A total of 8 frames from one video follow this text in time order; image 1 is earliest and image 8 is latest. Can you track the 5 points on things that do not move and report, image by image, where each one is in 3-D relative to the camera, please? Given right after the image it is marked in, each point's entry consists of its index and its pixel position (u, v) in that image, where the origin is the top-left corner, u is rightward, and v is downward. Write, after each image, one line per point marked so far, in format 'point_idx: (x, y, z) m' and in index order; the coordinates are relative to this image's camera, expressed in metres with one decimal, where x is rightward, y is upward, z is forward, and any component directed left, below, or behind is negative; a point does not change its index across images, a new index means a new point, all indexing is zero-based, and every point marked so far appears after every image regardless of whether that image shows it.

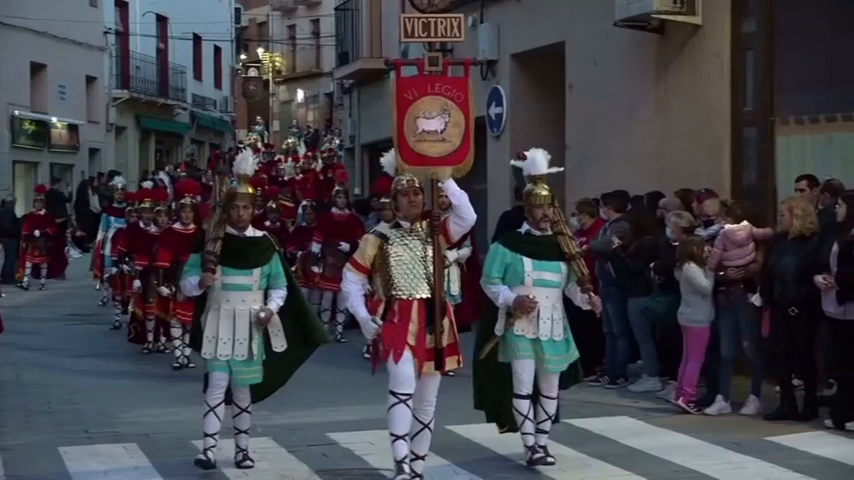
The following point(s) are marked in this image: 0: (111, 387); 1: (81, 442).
0: (-2.5, -1.2, +12.1) m
1: (-2.3, -1.3, +10.2) m
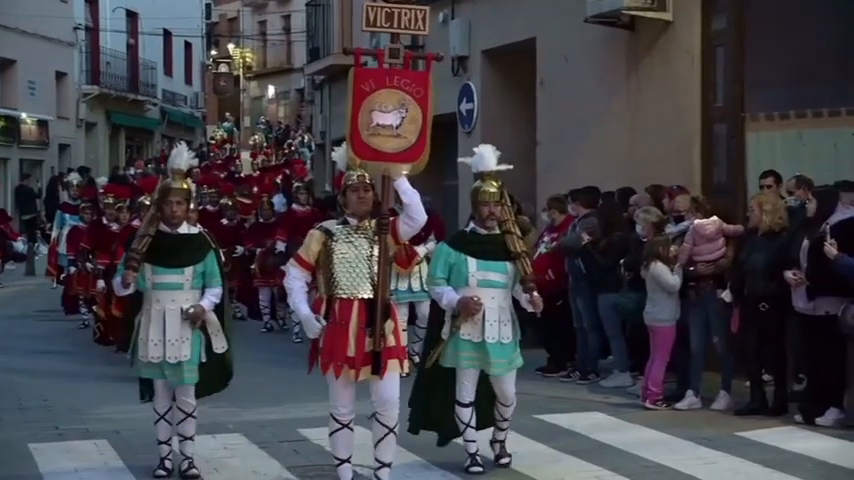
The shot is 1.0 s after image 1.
0: (-2.7, -1.1, +12.1) m
1: (-2.5, -1.3, +10.2) m
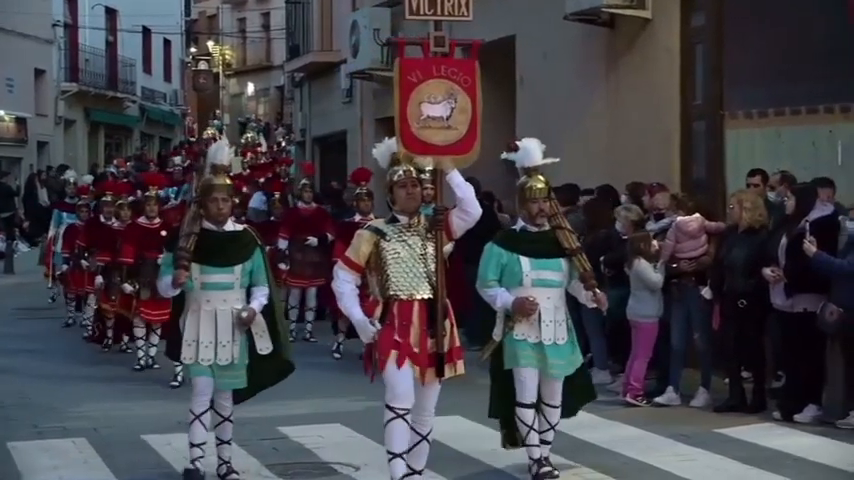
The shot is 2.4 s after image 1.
0: (-2.9, -1.1, +12.1) m
1: (-2.6, -1.3, +10.1) m
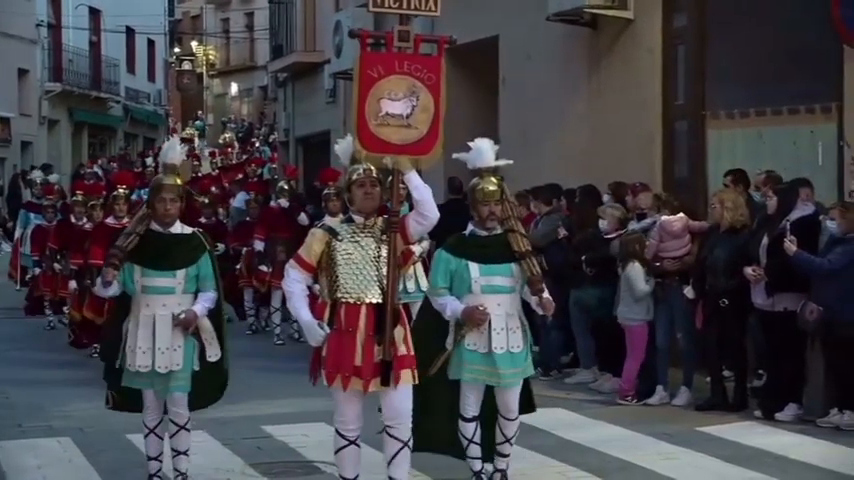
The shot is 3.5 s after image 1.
0: (-3.0, -1.1, +12.1) m
1: (-2.7, -1.3, +10.1) m
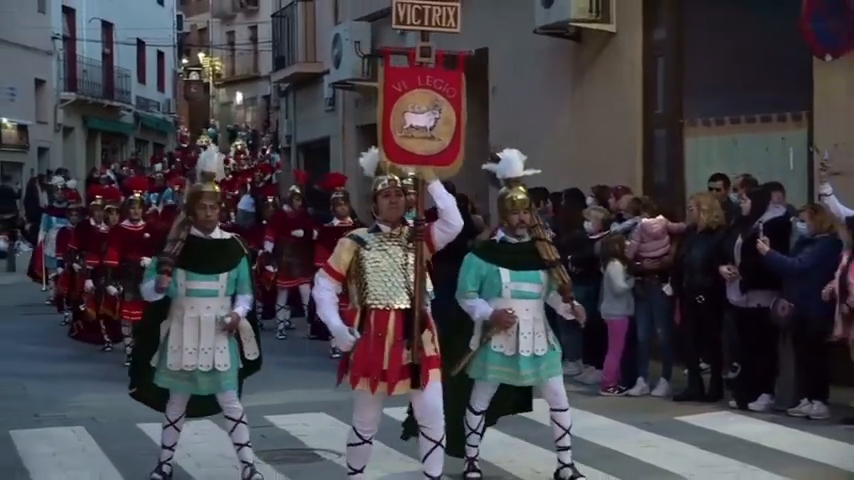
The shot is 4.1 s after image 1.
0: (-3.0, -1.1, +12.7) m
1: (-2.8, -1.3, +10.8) m
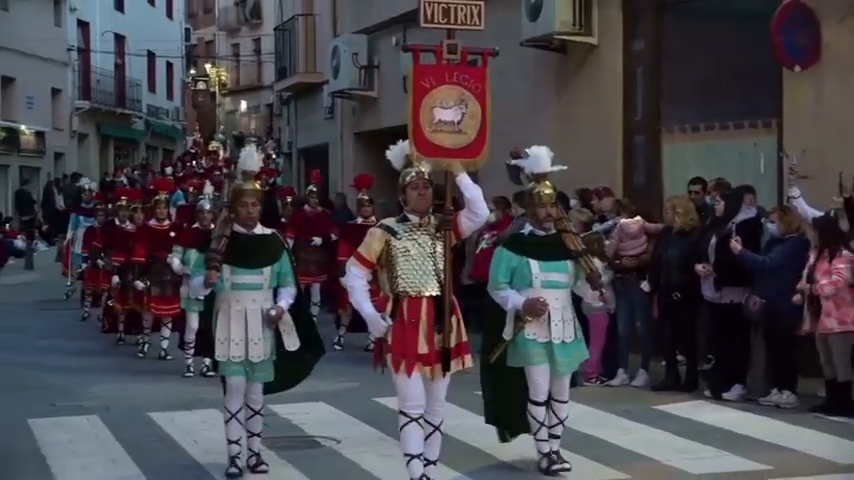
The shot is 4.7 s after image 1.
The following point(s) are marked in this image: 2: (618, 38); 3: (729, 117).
0: (-3.1, -1.1, +13.4) m
1: (-2.8, -1.3, +11.5) m
2: (+1.7, +1.8, +13.7) m
3: (+2.5, +1.0, +12.6) m
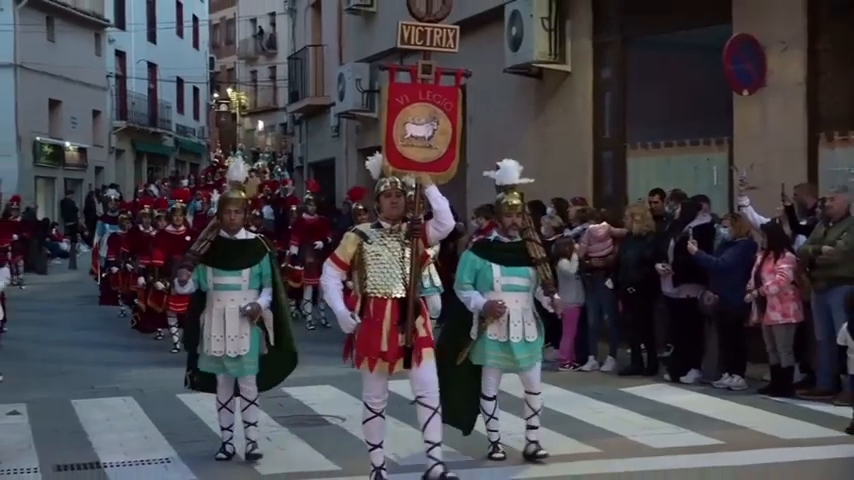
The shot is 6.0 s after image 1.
0: (-3.1, -1.1, +15.0) m
1: (-2.9, -1.3, +13.1) m
2: (+1.7, +1.8, +15.3) m
3: (+2.4, +1.0, +14.2) m
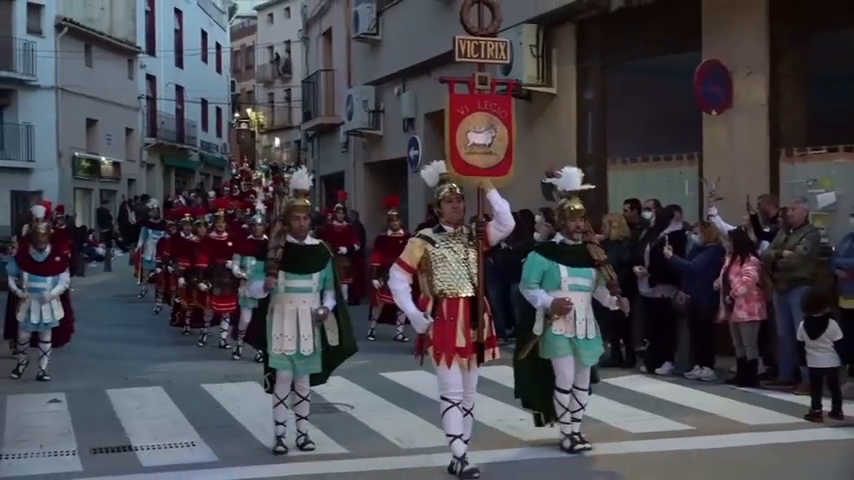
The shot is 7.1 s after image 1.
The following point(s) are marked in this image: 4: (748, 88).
0: (-3.1, -1.2, +16.5) m
1: (-2.9, -1.4, +14.5) m
2: (+1.7, +1.7, +16.7) m
3: (+2.4, +0.9, +15.6) m
4: (+3.0, +1.4, +14.3) m
